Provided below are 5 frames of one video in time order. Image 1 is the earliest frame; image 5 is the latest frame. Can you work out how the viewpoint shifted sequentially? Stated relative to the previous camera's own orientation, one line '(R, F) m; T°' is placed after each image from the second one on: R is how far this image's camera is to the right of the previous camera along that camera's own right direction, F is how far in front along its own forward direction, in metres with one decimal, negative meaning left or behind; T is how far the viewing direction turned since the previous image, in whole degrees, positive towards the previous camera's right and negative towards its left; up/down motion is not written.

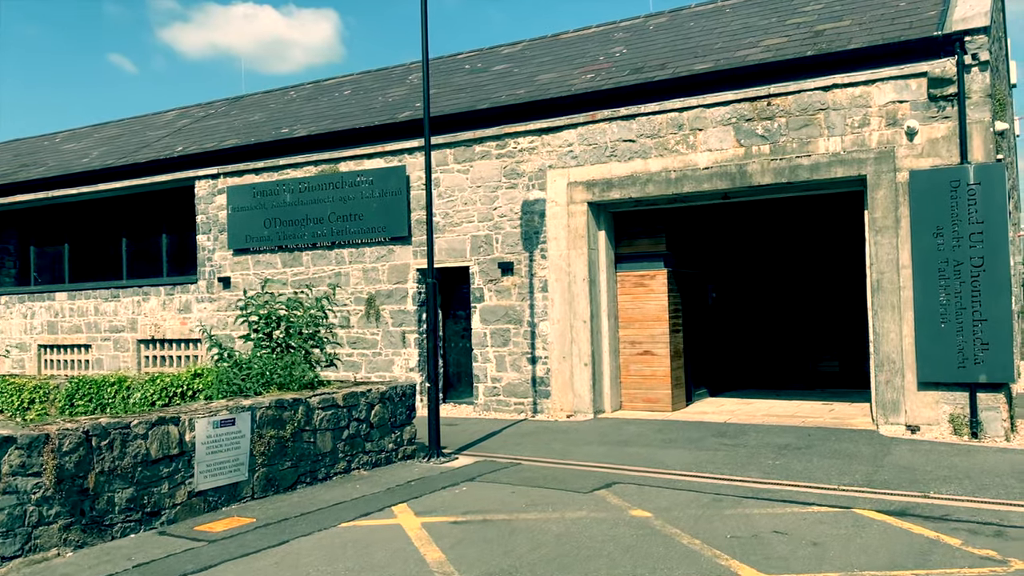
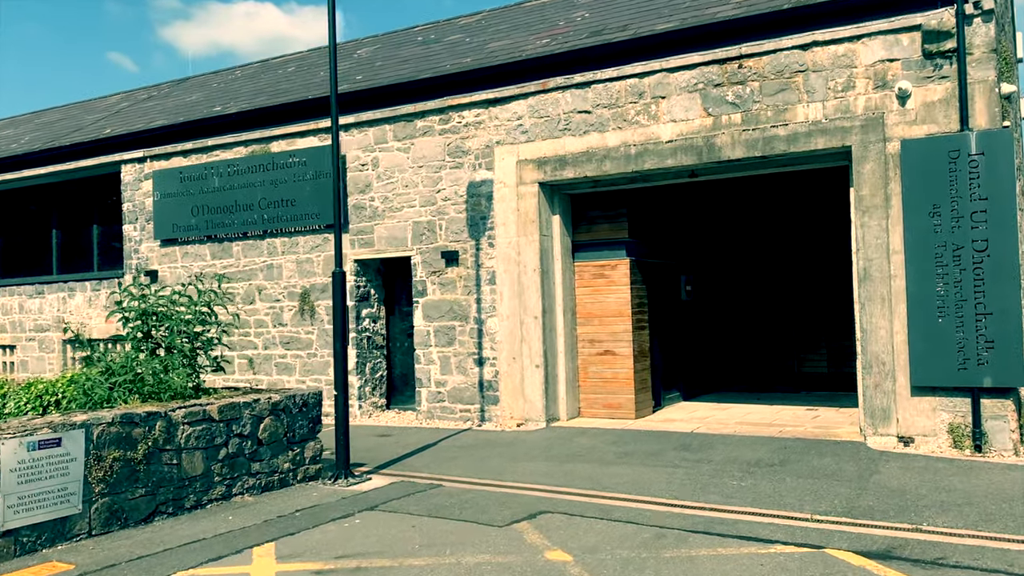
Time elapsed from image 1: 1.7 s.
(+0.8, +1.5) m; 0°
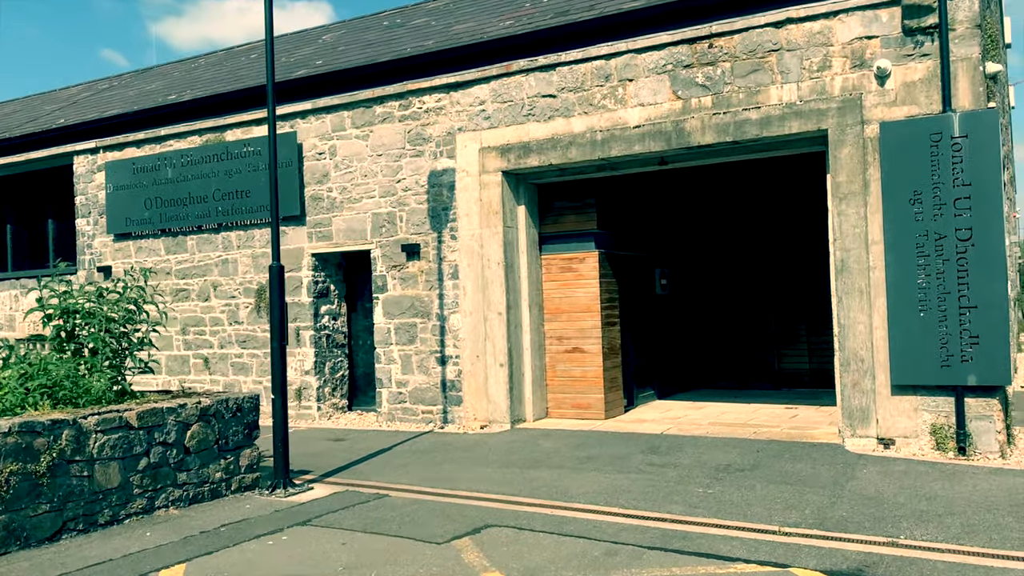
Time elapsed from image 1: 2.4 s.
(+0.4, +0.6) m; 0°
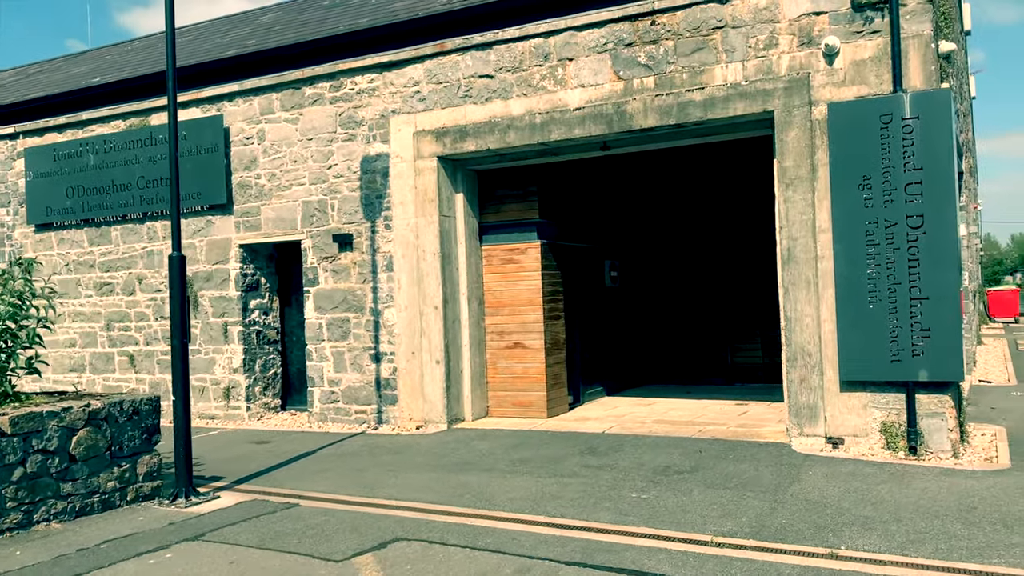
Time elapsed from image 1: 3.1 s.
(+0.4, +0.6) m; +2°
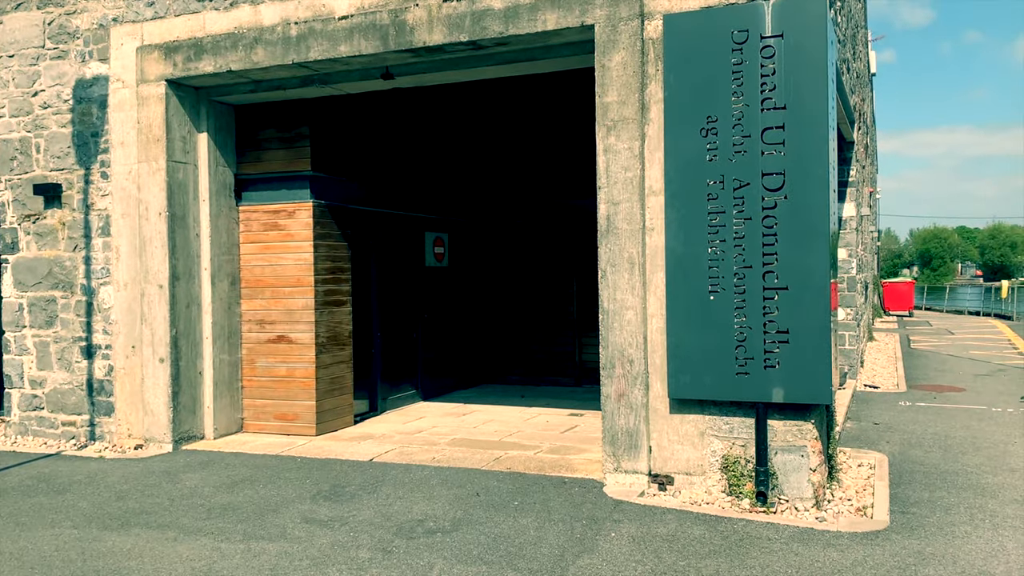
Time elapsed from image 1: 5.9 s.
(+1.5, +2.4) m; +5°
